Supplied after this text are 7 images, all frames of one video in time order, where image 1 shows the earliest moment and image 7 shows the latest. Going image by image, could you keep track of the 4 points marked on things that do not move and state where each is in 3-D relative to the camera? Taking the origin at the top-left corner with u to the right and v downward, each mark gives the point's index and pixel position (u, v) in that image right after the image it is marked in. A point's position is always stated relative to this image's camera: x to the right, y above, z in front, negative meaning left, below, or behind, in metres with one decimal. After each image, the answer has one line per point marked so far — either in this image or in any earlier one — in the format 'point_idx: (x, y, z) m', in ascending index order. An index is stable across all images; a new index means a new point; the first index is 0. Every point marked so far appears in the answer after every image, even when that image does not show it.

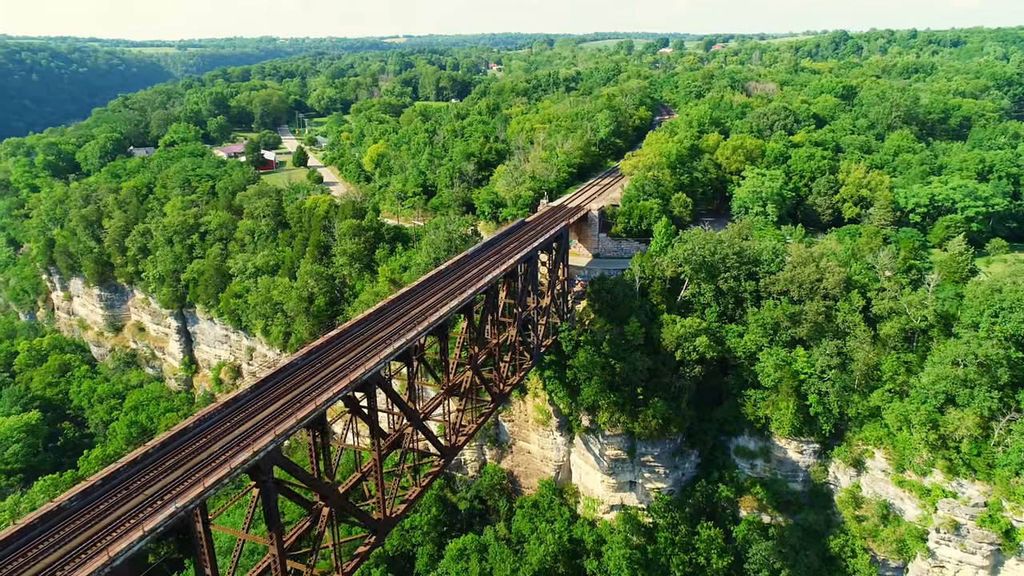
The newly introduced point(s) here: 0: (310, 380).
0: (-5.5, -2.4, +19.1) m
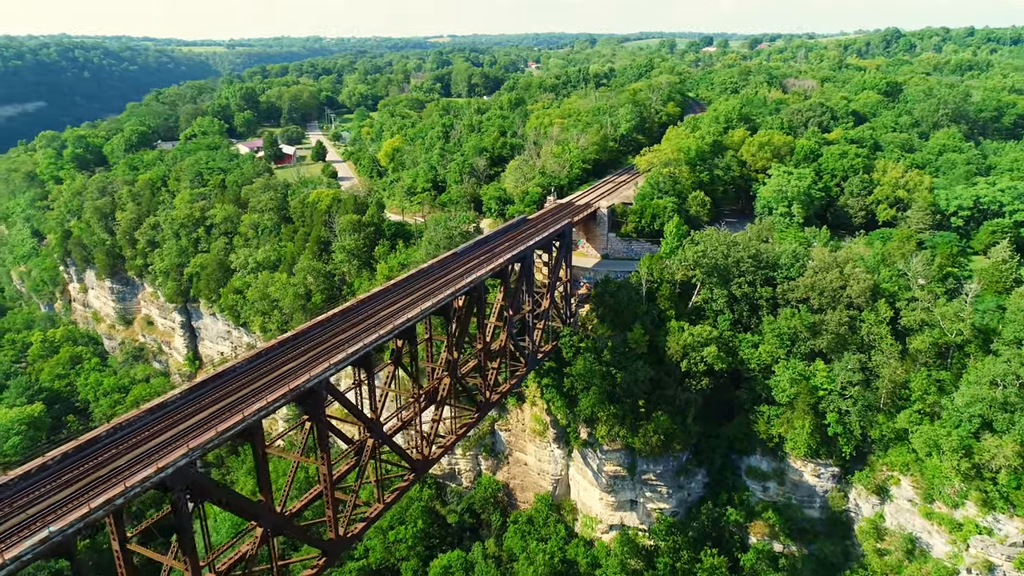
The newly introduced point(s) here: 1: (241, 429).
0: (-6.4, -2.4, +17.4) m
1: (-5.9, -3.0, +15.4) m
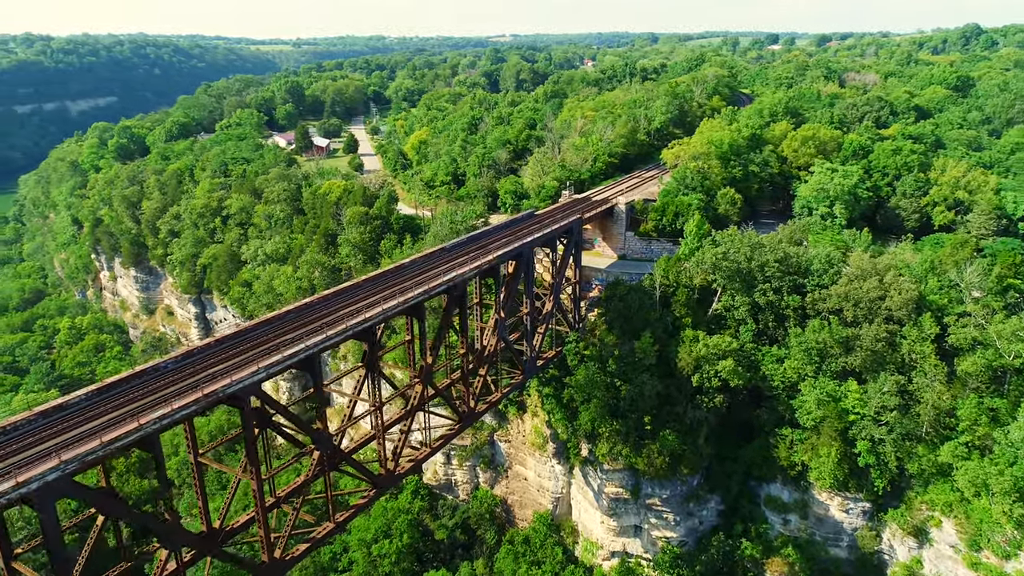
0: (-7.5, -2.2, +15.5) m
1: (-7.2, -2.9, +13.5) m
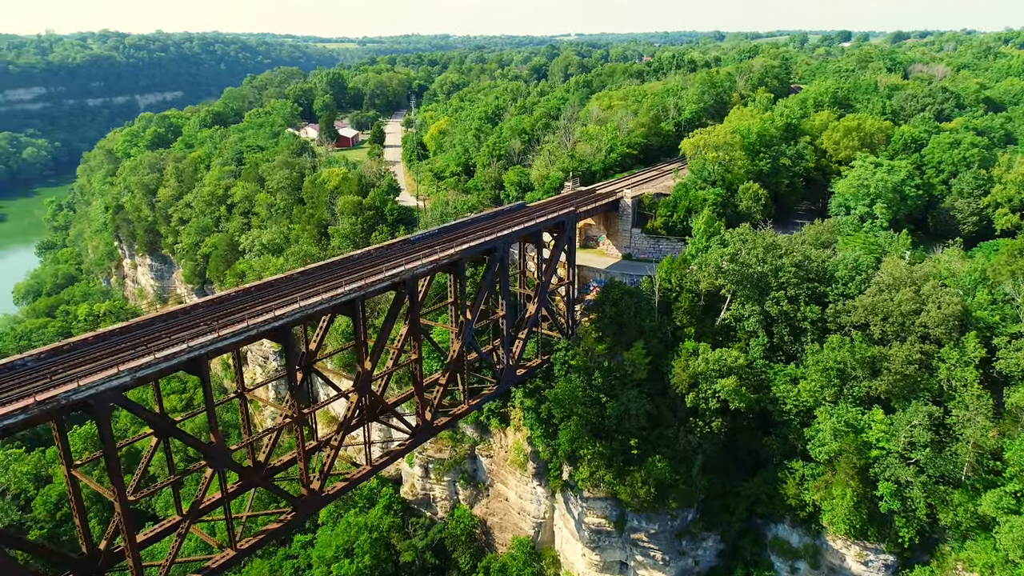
0: (-9.3, -1.9, +13.3) m
1: (-9.1, -2.6, +11.2) m
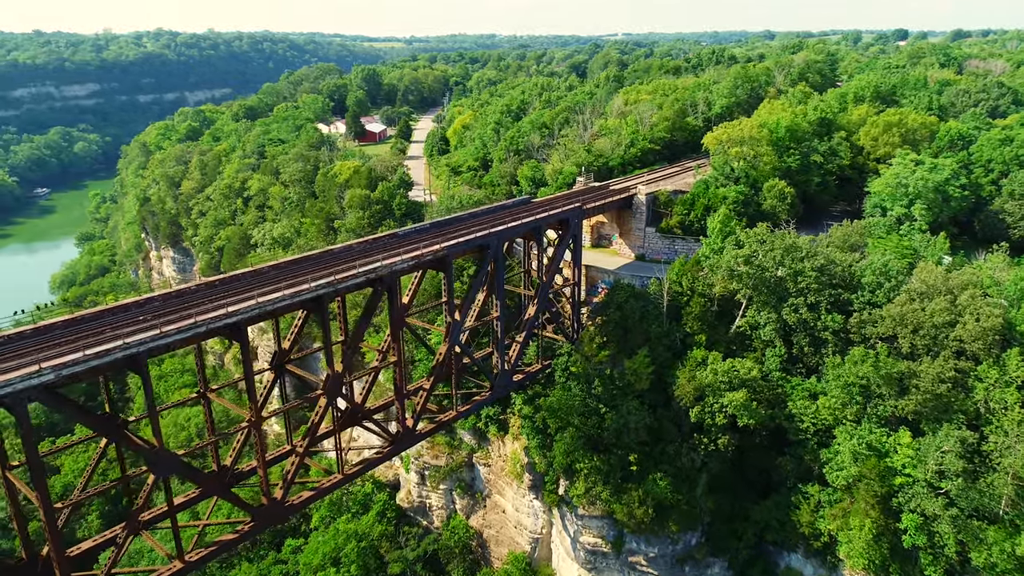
0: (-10.1, -1.7, +12.3) m
1: (-10.0, -2.4, +10.3) m
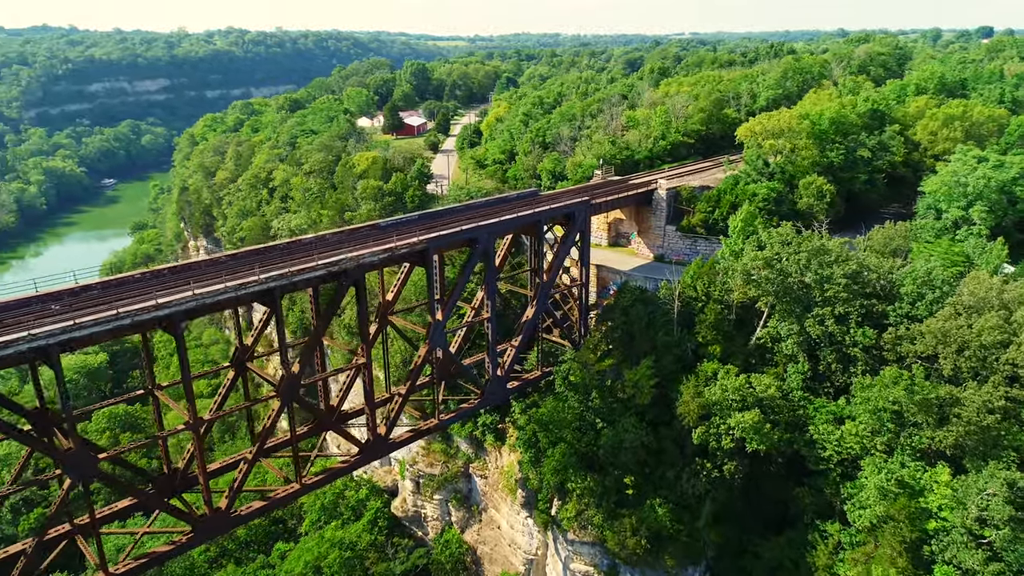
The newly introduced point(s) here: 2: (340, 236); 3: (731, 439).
0: (-11.1, -1.3, +11.3) m
1: (-11.2, -2.0, +9.3) m
2: (-4.5, +1.3, +18.9) m
3: (+5.5, -3.8, +17.8) m
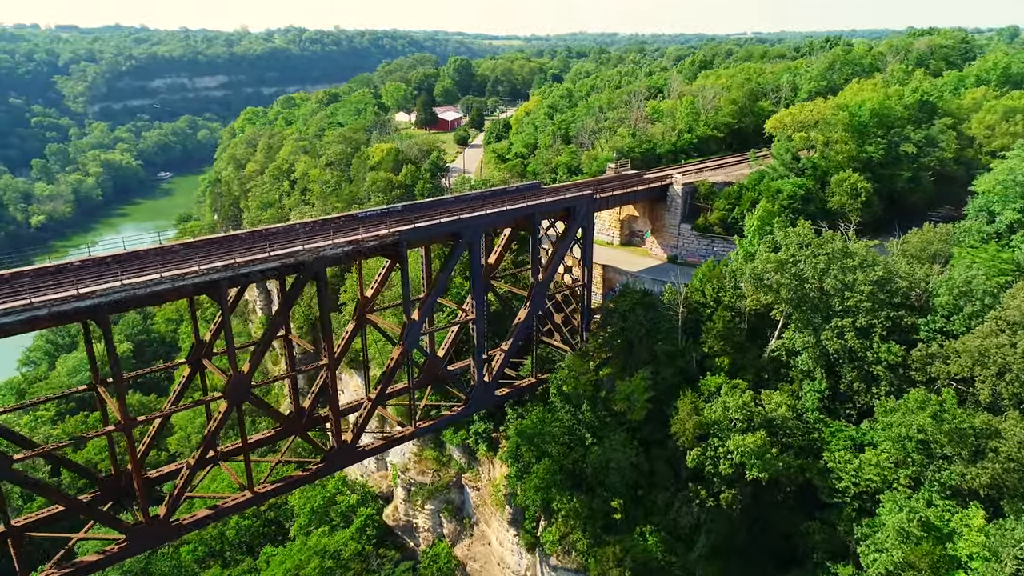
0: (-12.1, -1.0, +10.5) m
1: (-12.4, -1.7, +8.5) m
2: (-4.9, +1.5, +17.6) m
3: (+4.9, -3.9, +15.7) m
